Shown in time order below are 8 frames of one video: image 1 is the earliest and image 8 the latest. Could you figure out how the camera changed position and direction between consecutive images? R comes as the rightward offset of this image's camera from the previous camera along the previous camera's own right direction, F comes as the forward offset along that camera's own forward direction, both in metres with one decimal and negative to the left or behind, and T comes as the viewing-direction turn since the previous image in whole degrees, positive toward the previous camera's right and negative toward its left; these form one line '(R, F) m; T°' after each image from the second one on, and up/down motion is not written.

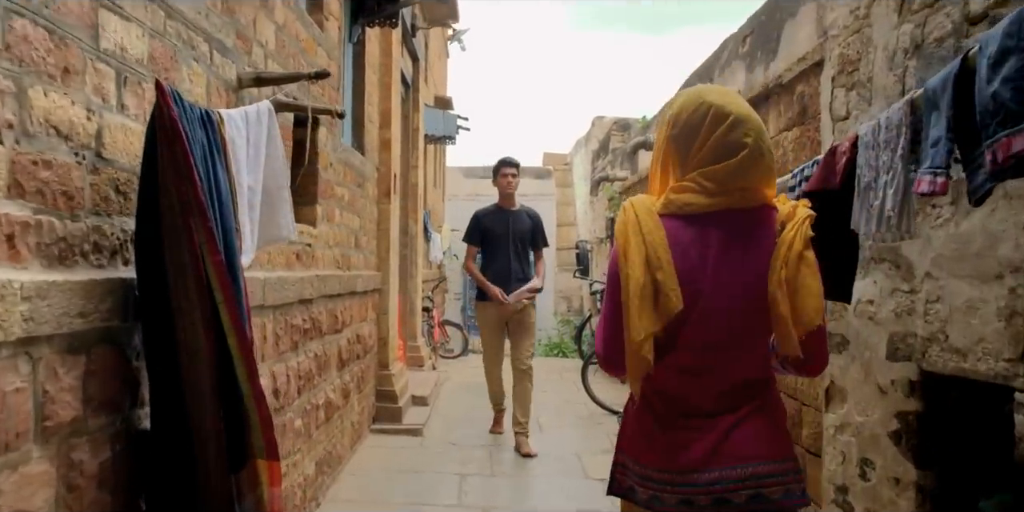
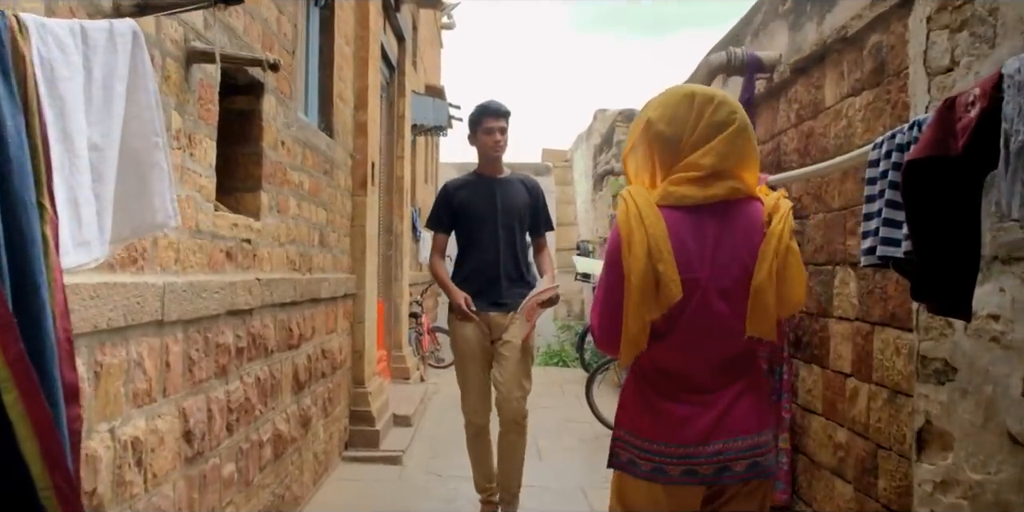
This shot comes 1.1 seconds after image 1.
(0.0, +0.7) m; 0°
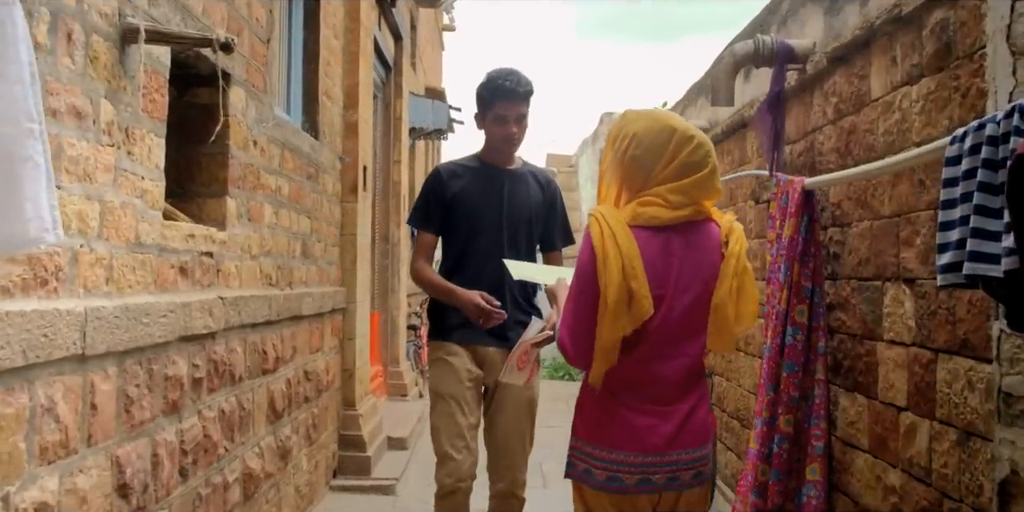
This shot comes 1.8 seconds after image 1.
(0.0, +0.4) m; 0°
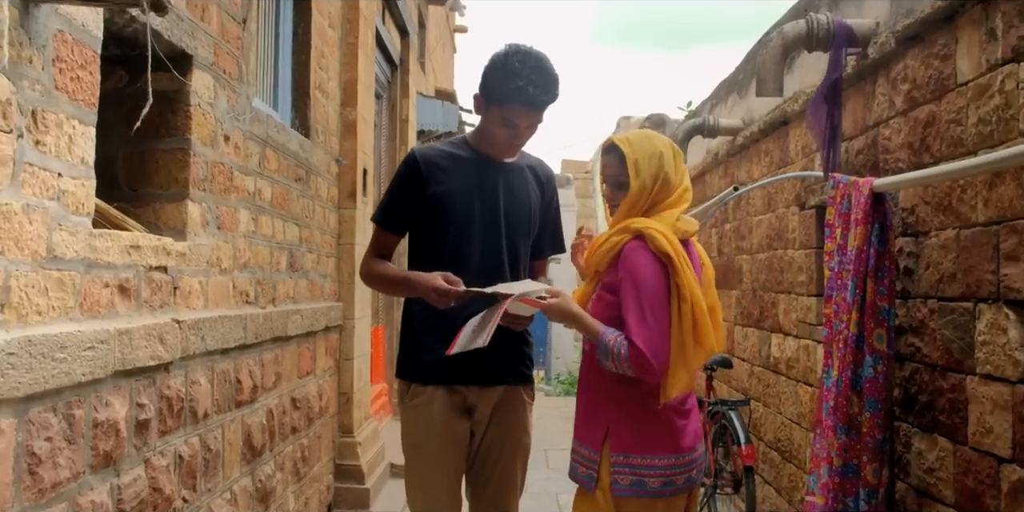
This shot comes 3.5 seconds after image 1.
(0.0, +0.4) m; -1°
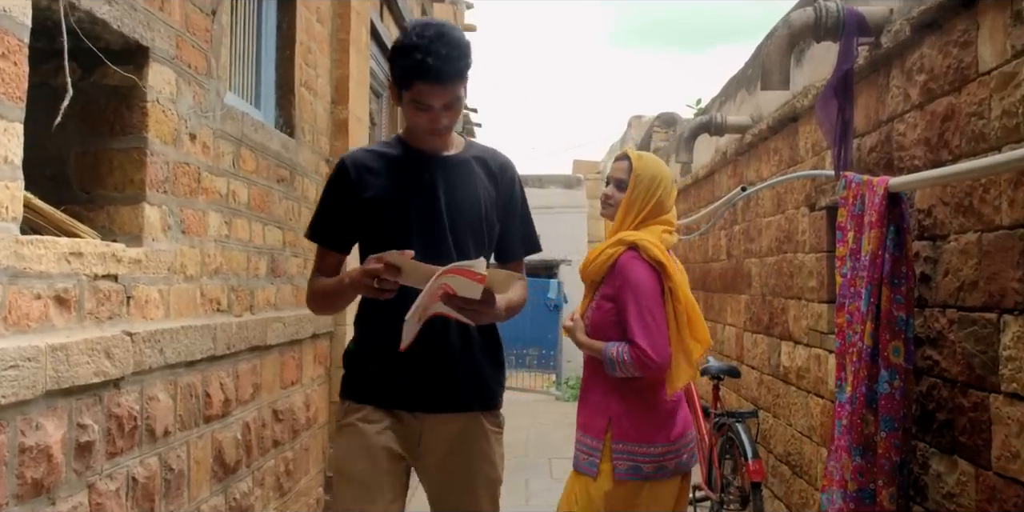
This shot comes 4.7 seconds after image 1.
(+0.1, +0.2) m; -1°
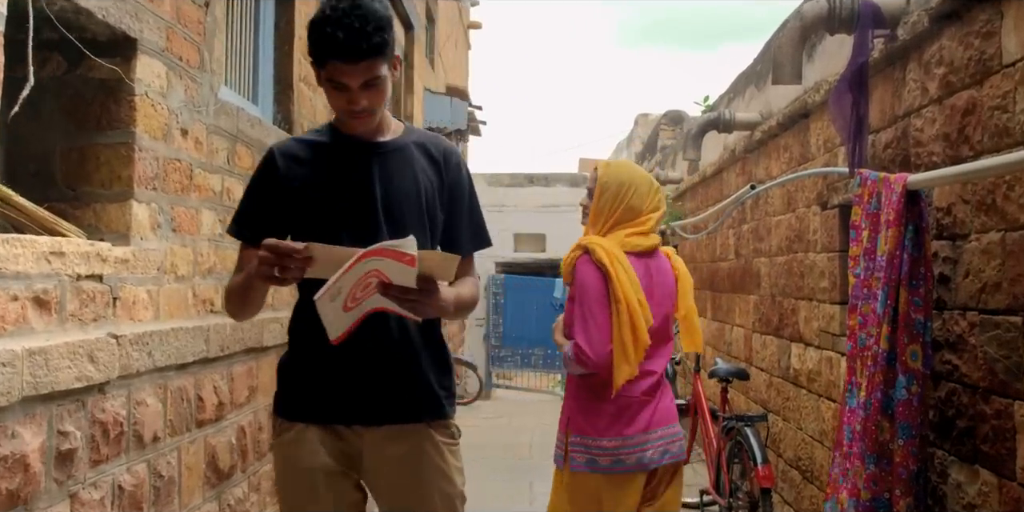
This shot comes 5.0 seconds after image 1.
(0.0, +0.1) m; 0°
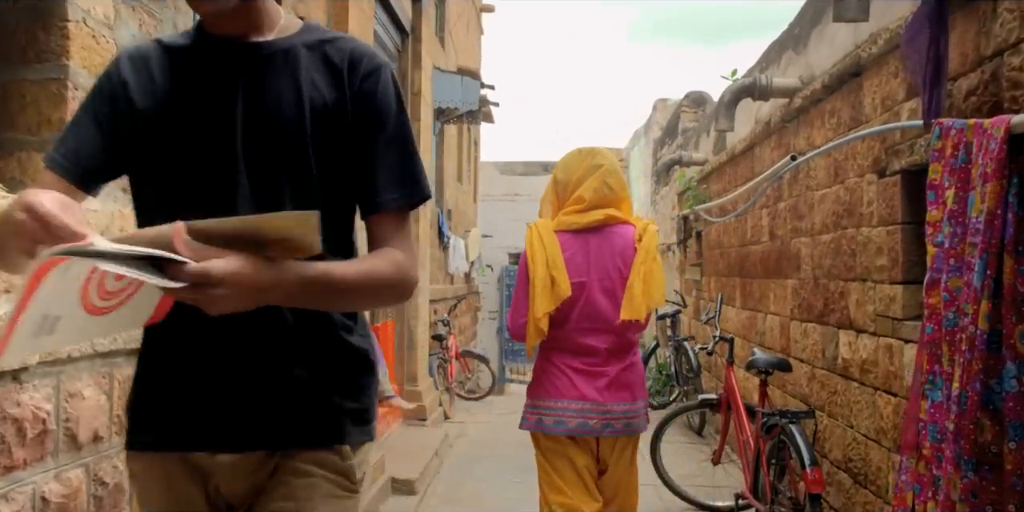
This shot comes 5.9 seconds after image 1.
(0.0, +0.4) m; -1°
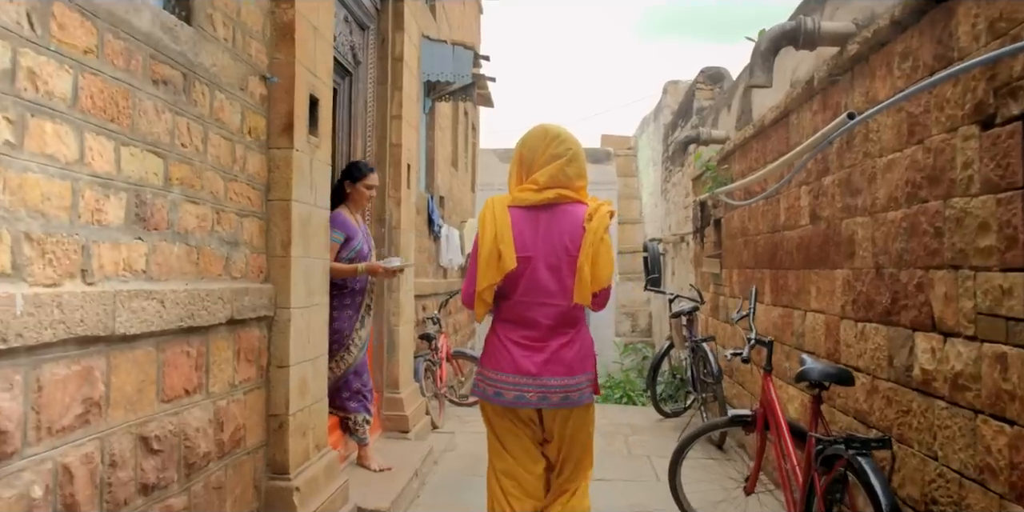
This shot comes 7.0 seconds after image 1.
(+0.1, +0.7) m; 0°
